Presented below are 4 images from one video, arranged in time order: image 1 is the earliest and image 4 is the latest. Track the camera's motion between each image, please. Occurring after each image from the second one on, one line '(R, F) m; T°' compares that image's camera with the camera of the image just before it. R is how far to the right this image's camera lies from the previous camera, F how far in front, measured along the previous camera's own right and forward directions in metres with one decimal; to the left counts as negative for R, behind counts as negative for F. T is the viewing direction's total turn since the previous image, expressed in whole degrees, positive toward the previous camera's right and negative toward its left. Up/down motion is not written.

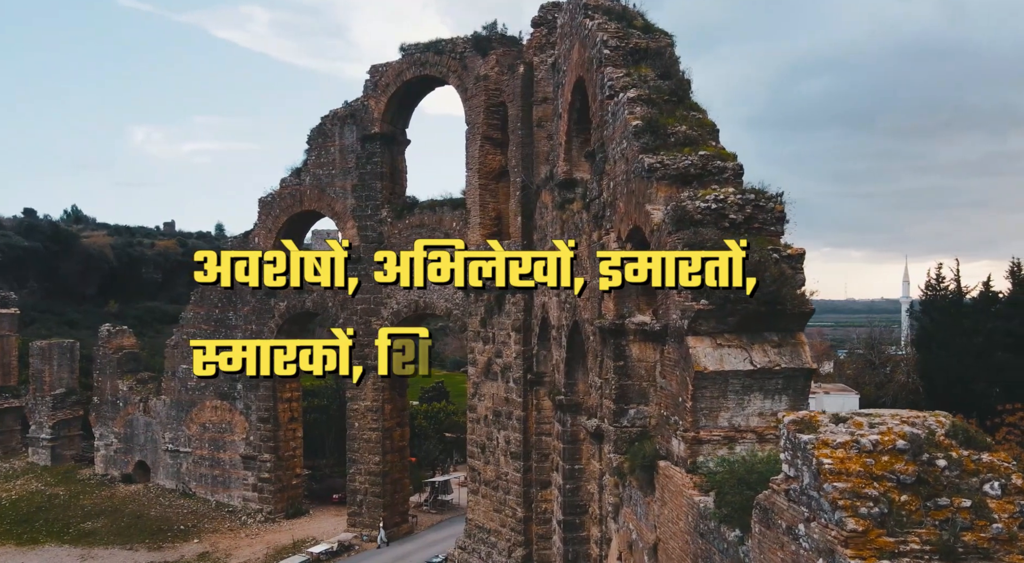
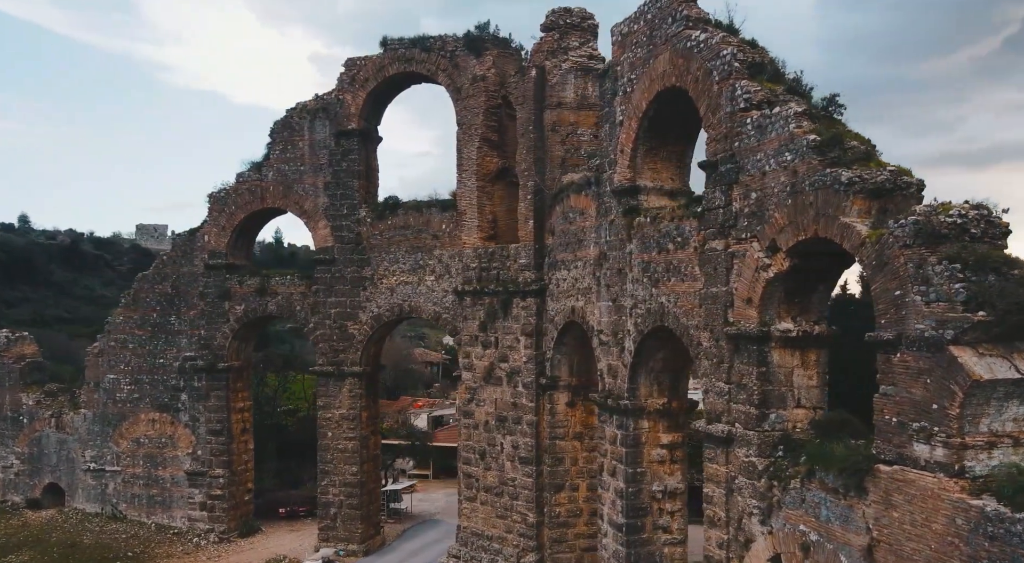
(-3.0, +0.5) m; +12°
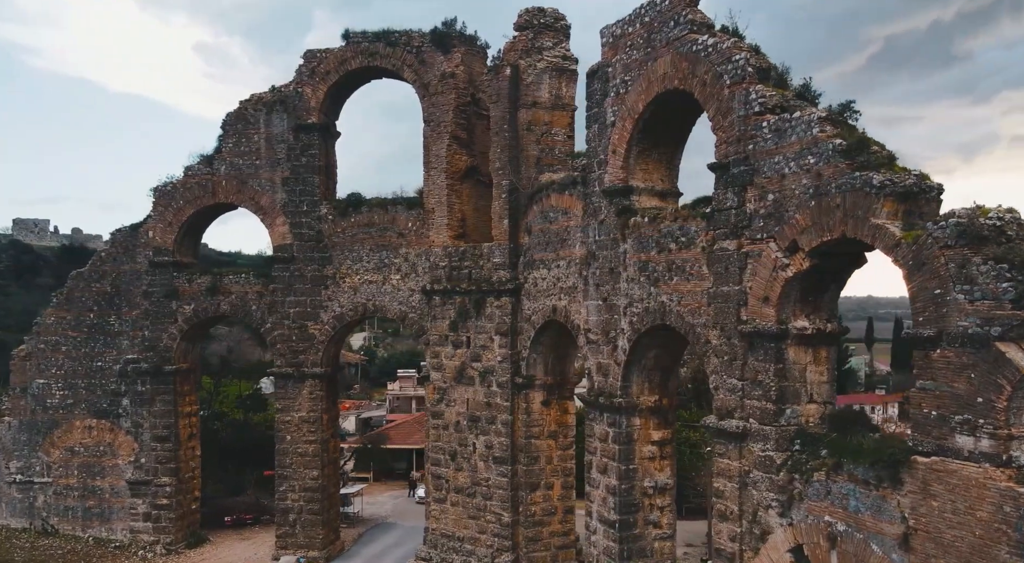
(-1.2, +0.1) m; +7°
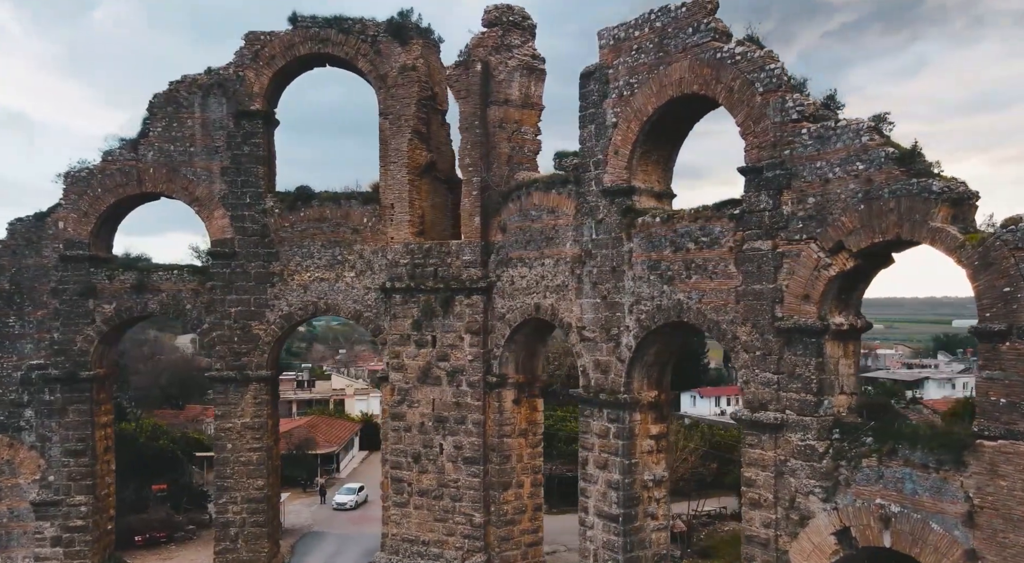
(-2.4, +0.4) m; +12°
